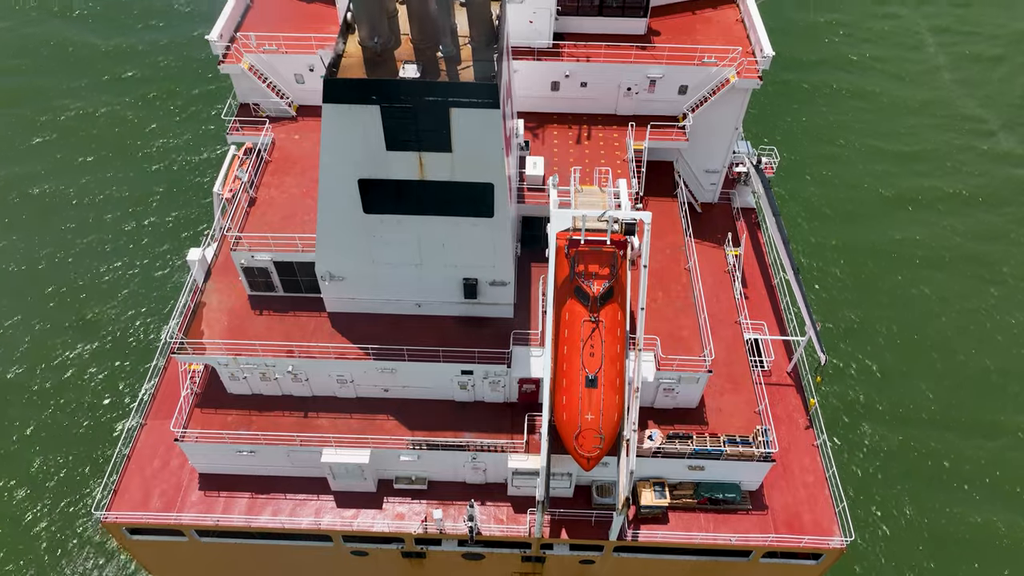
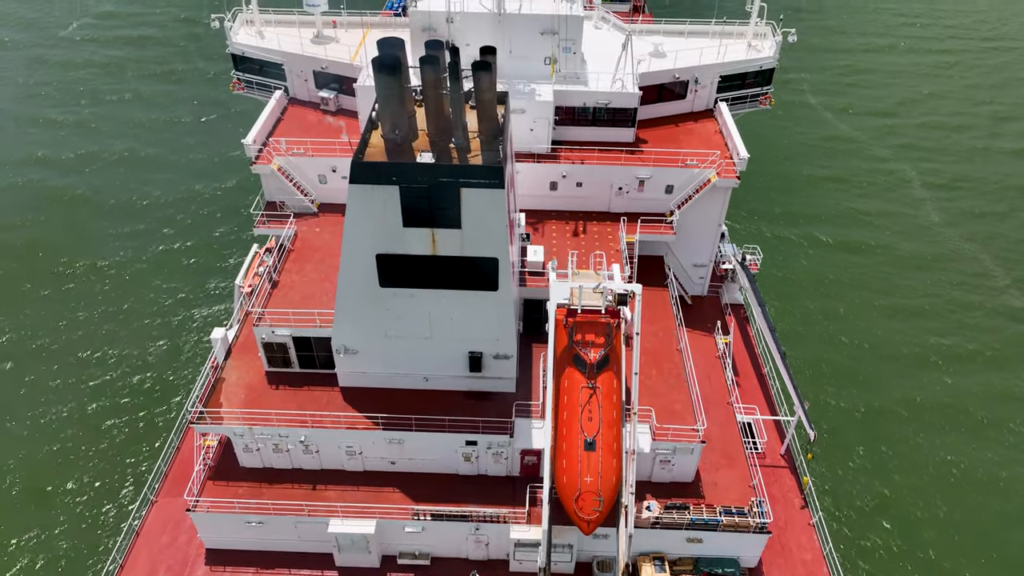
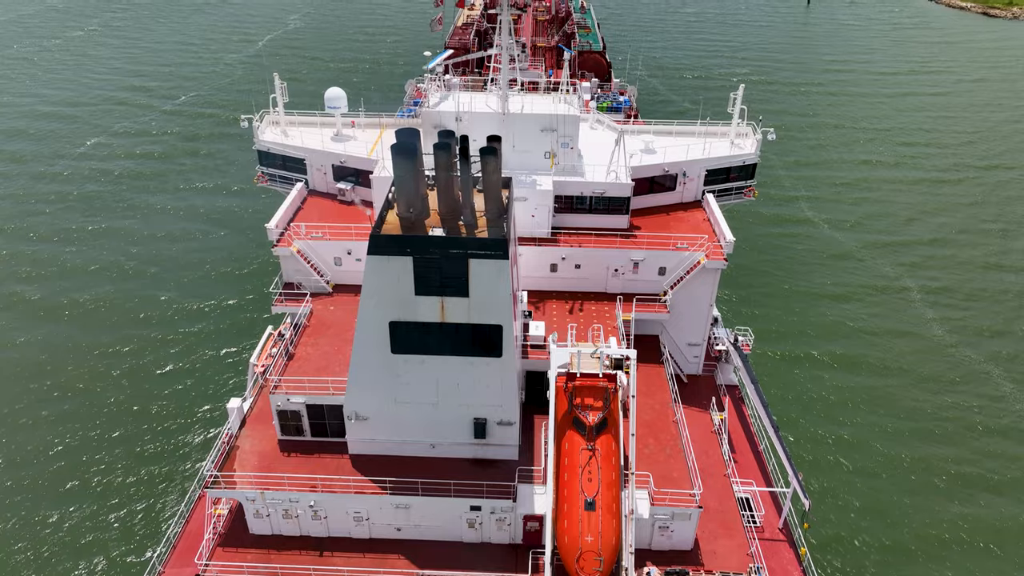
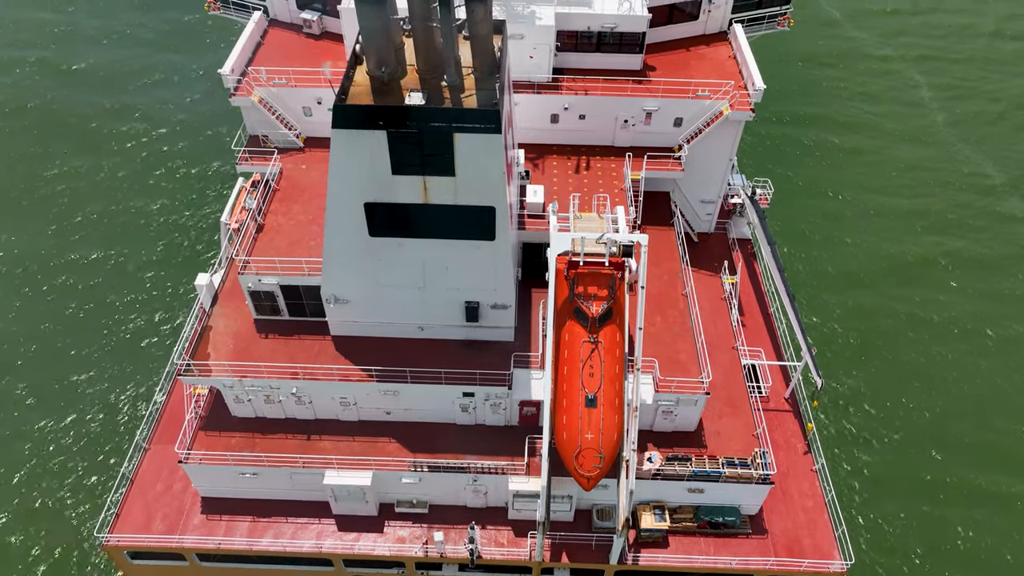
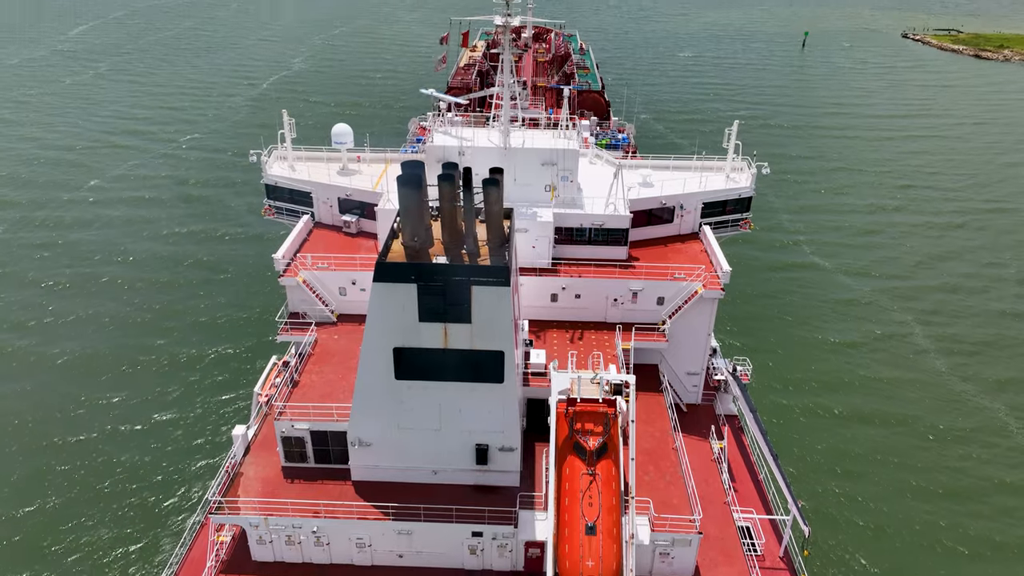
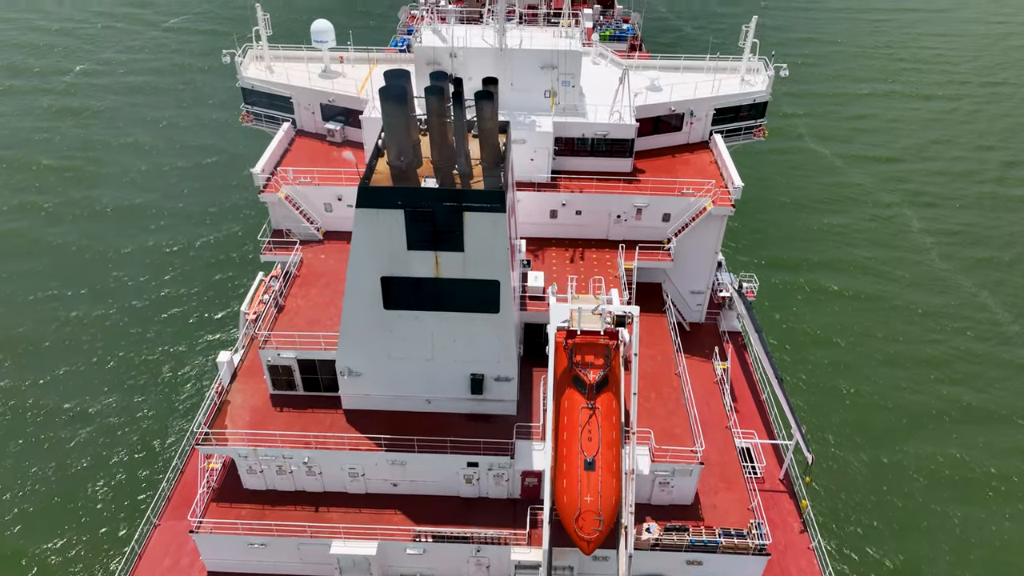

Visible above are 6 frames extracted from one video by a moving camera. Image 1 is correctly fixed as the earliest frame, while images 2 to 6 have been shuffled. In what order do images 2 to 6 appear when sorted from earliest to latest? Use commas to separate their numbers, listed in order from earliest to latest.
4, 2, 6, 3, 5
